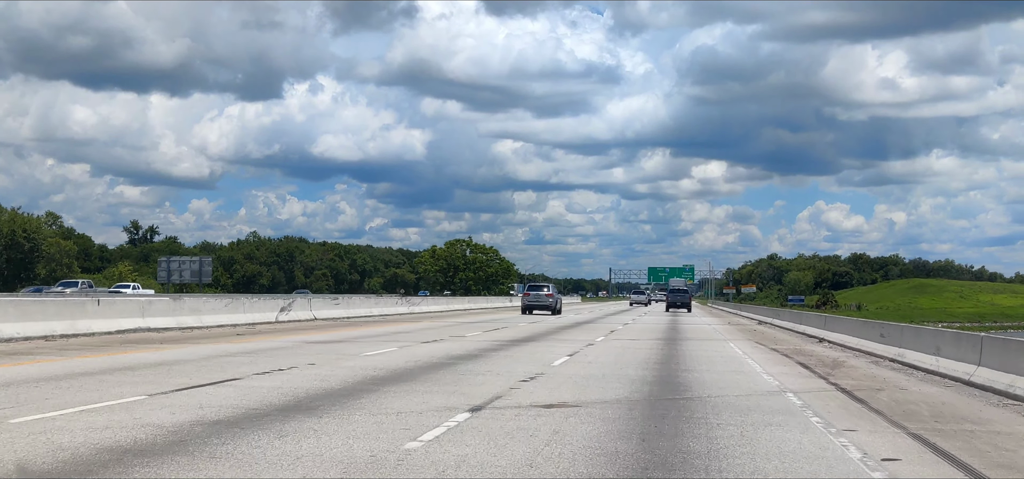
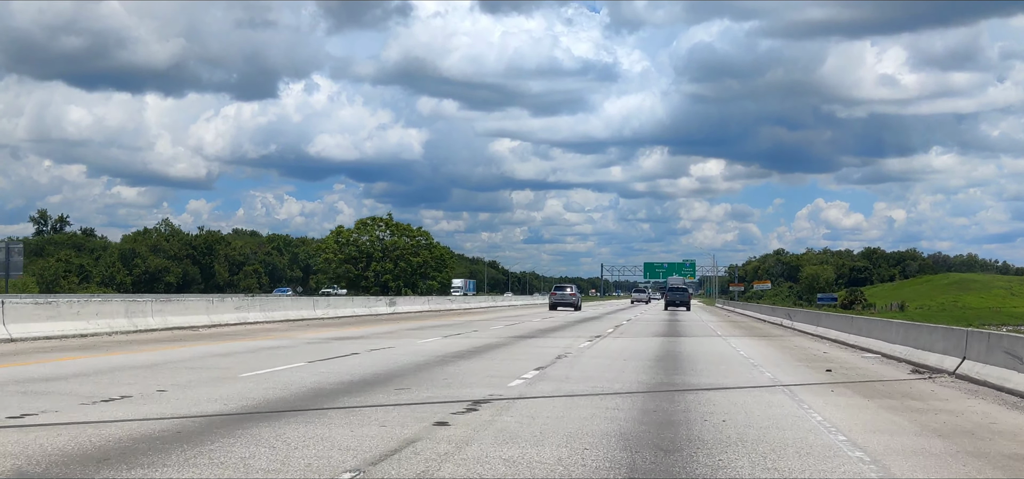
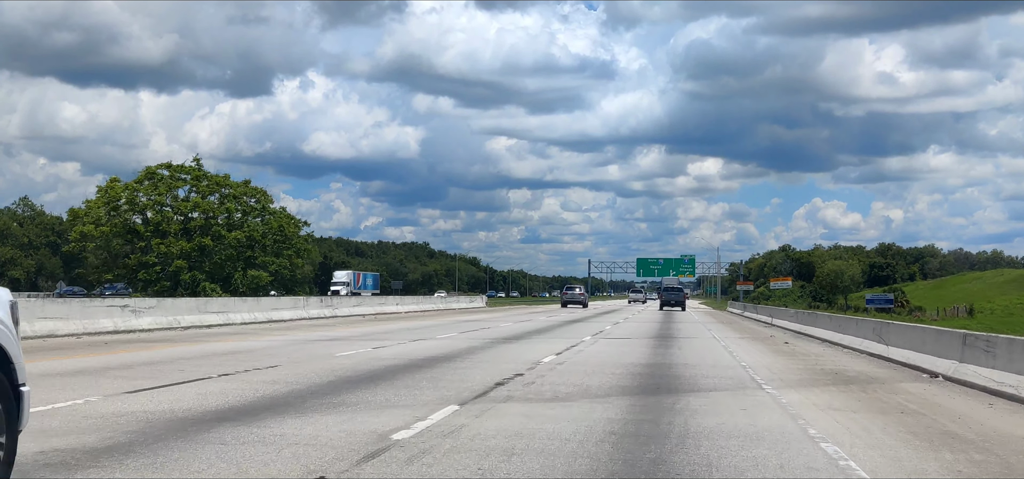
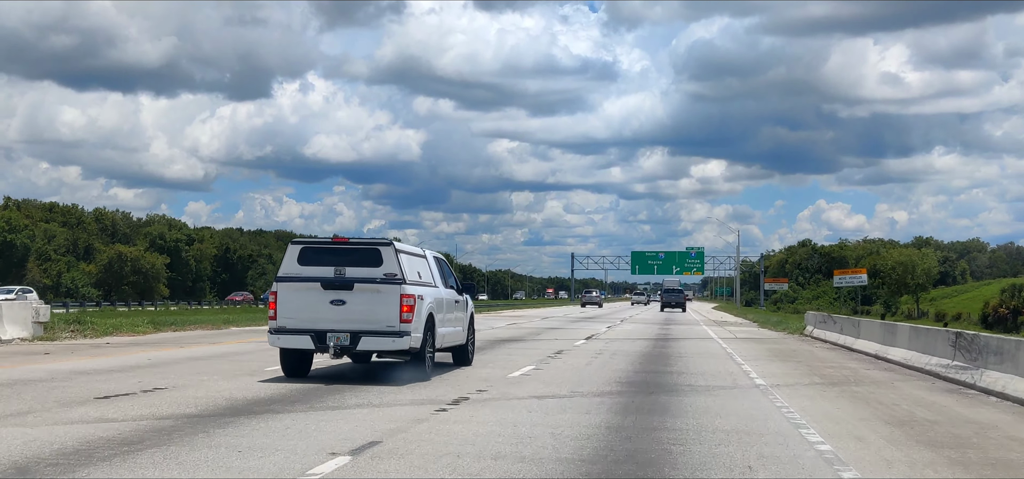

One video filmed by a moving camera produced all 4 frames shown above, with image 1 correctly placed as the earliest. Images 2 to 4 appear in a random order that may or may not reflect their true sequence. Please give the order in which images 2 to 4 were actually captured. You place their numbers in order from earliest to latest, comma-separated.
2, 3, 4
